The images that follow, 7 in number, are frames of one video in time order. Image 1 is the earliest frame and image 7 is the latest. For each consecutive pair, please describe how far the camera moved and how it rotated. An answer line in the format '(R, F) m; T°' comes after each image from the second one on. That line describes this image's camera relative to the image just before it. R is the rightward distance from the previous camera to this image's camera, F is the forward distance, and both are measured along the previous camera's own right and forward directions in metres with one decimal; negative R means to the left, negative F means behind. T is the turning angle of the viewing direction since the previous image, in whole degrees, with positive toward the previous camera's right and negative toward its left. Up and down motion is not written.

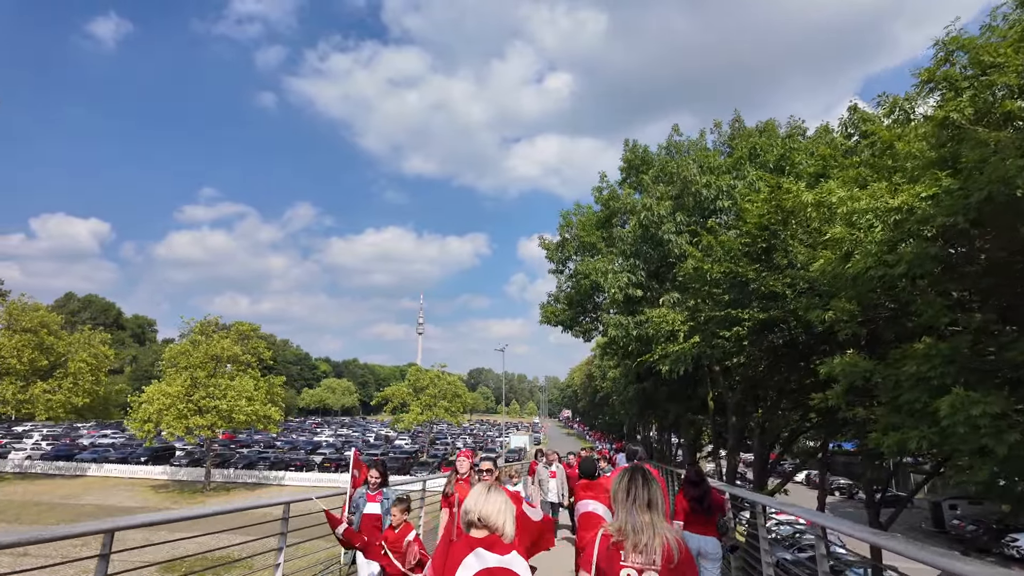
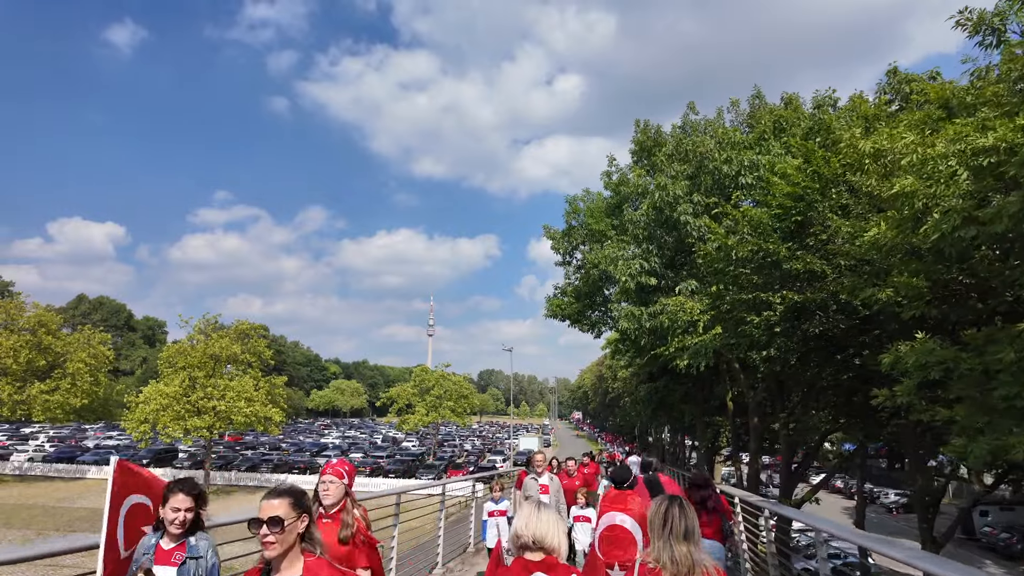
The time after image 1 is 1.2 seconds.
(+0.3, +1.5) m; -1°
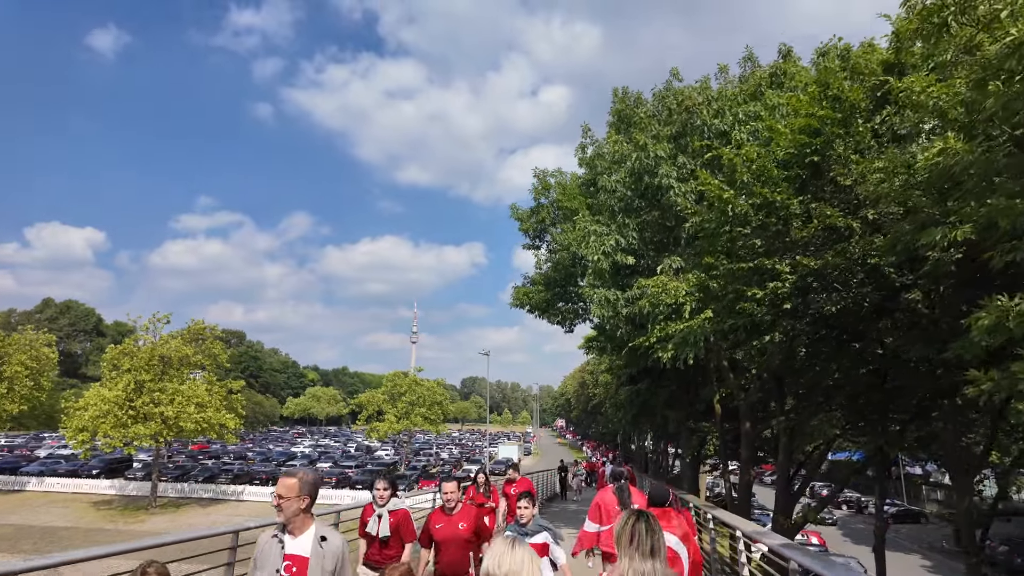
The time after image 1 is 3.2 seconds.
(+0.7, +2.5) m; +1°
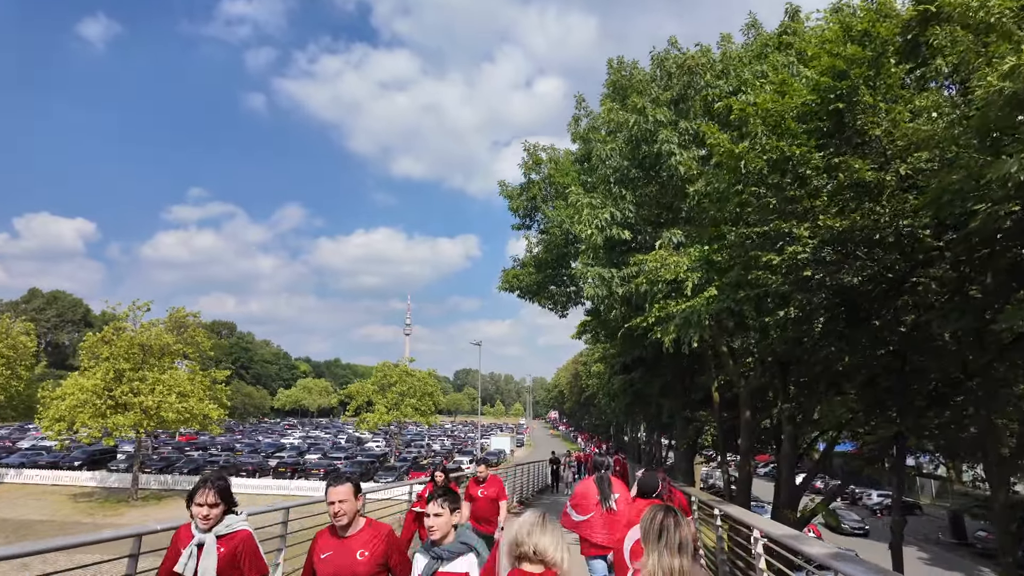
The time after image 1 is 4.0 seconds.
(+0.1, +1.0) m; +1°
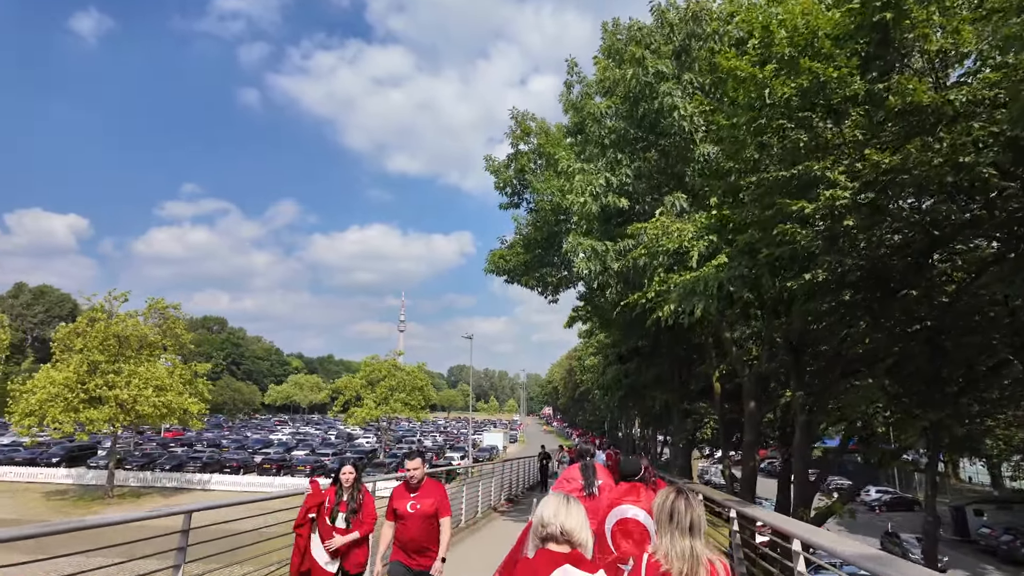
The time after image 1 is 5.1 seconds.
(+0.2, +1.3) m; +1°
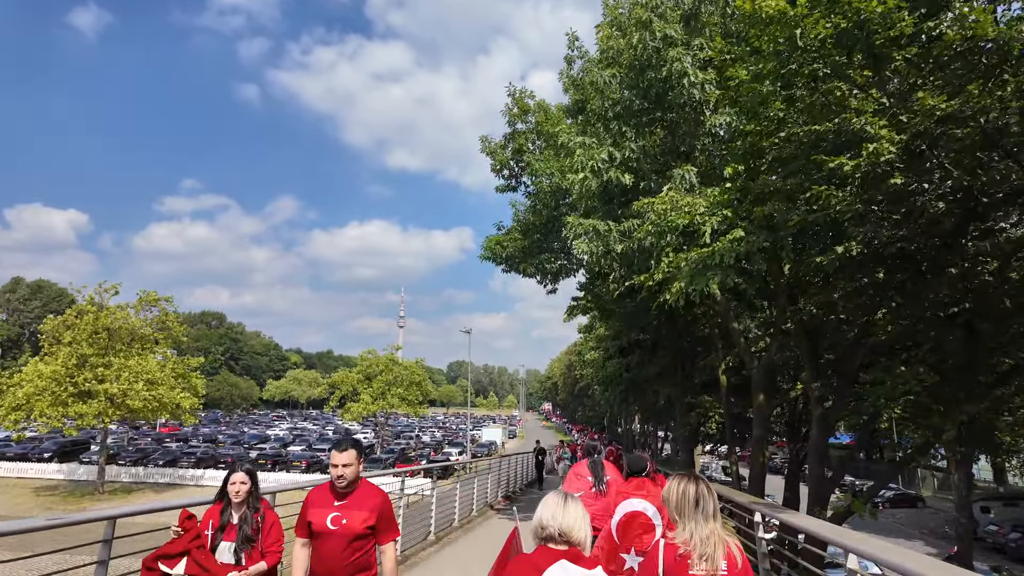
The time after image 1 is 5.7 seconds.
(+0.1, +0.8) m; 0°
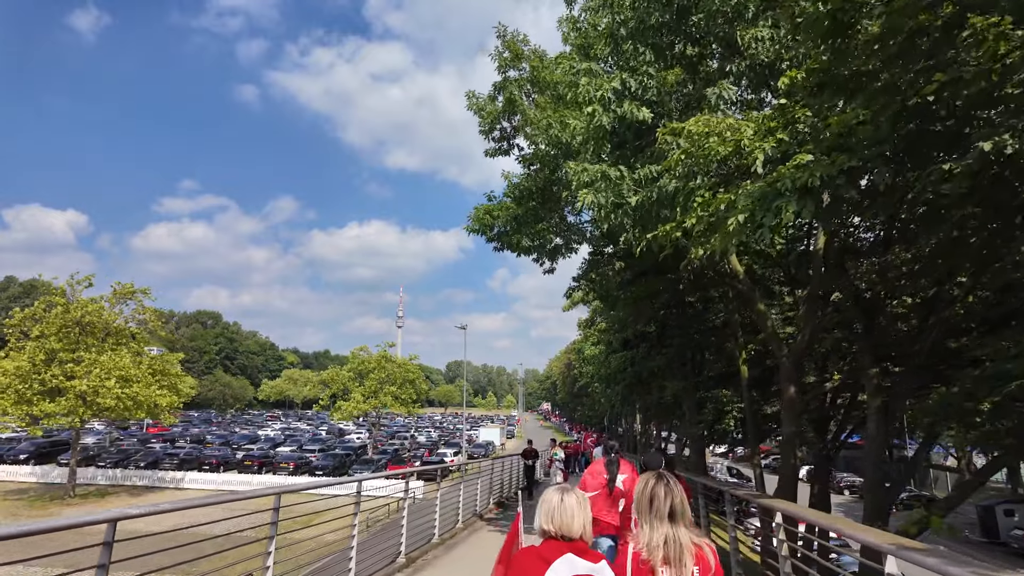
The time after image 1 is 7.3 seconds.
(+0.1, +2.1) m; 0°
